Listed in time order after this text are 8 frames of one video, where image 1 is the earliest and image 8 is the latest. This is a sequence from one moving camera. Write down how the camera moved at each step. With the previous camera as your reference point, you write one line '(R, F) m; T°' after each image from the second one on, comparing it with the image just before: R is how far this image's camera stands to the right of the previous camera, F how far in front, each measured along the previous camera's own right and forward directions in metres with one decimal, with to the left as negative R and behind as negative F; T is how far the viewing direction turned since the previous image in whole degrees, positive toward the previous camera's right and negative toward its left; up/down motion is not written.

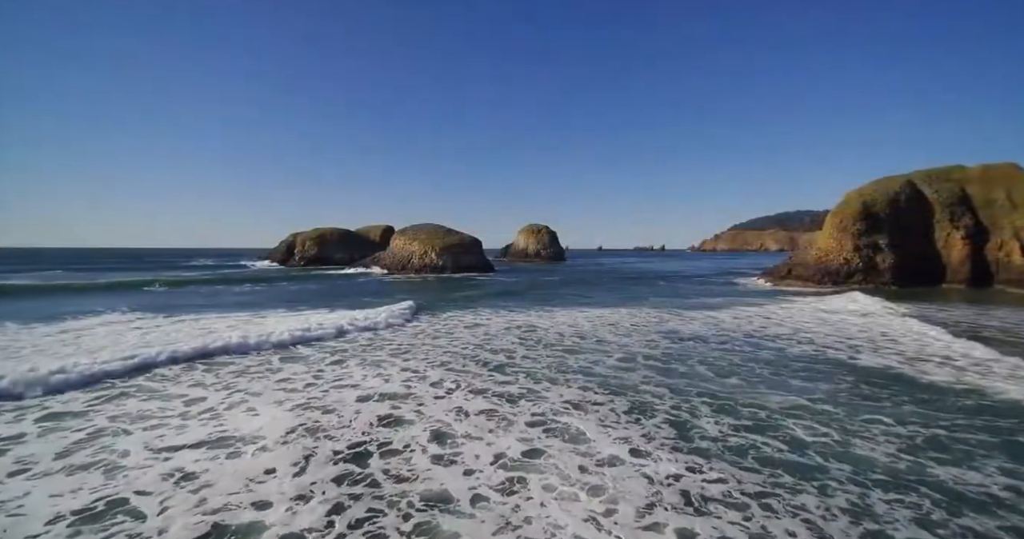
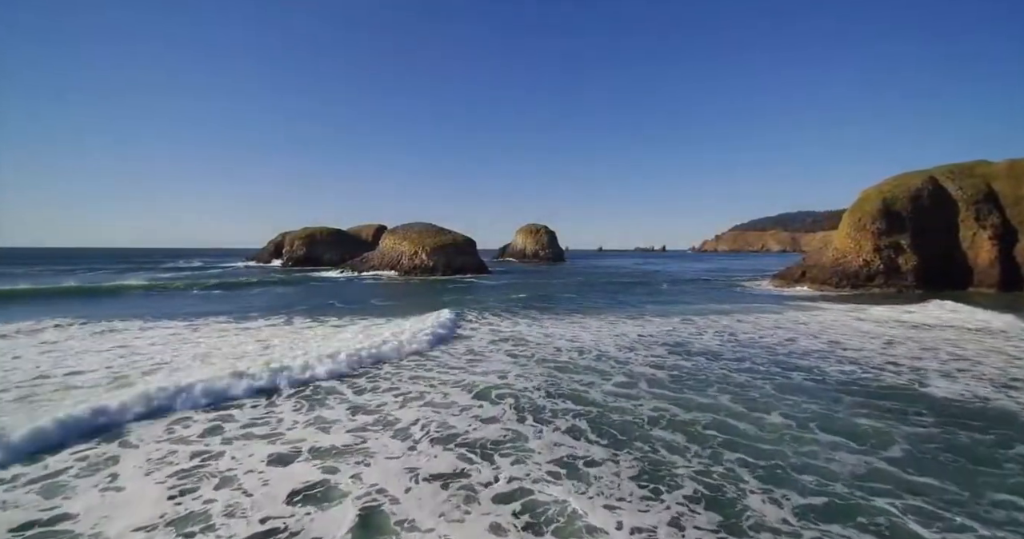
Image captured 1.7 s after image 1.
(+0.3, +2.5) m; 0°
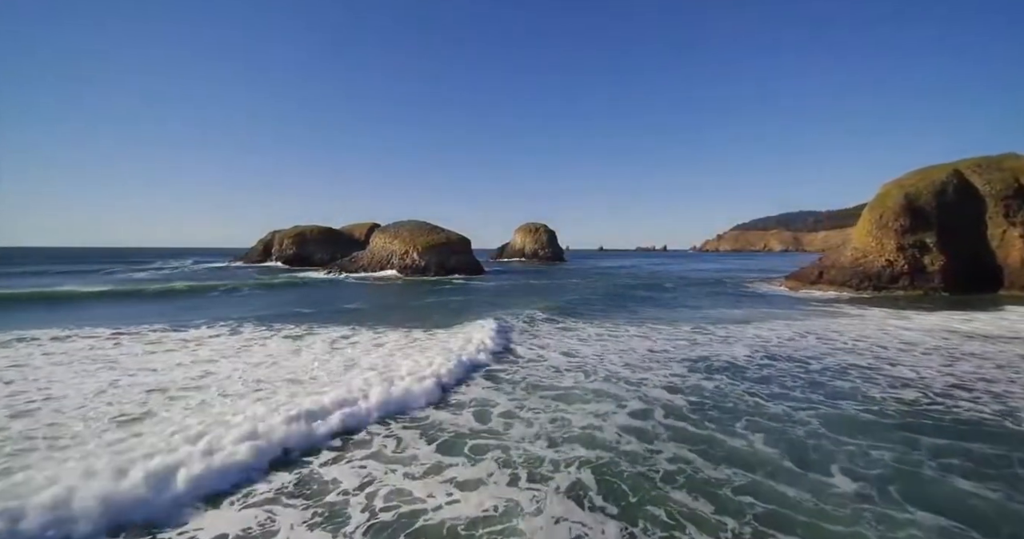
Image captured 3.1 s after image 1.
(+0.3, +2.3) m; 0°
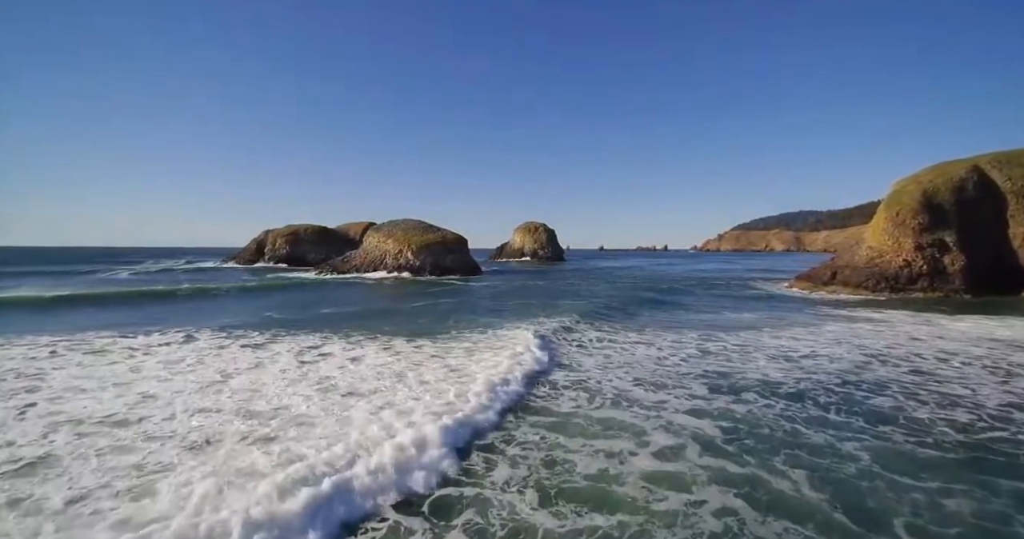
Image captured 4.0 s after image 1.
(+0.2, +1.5) m; 0°
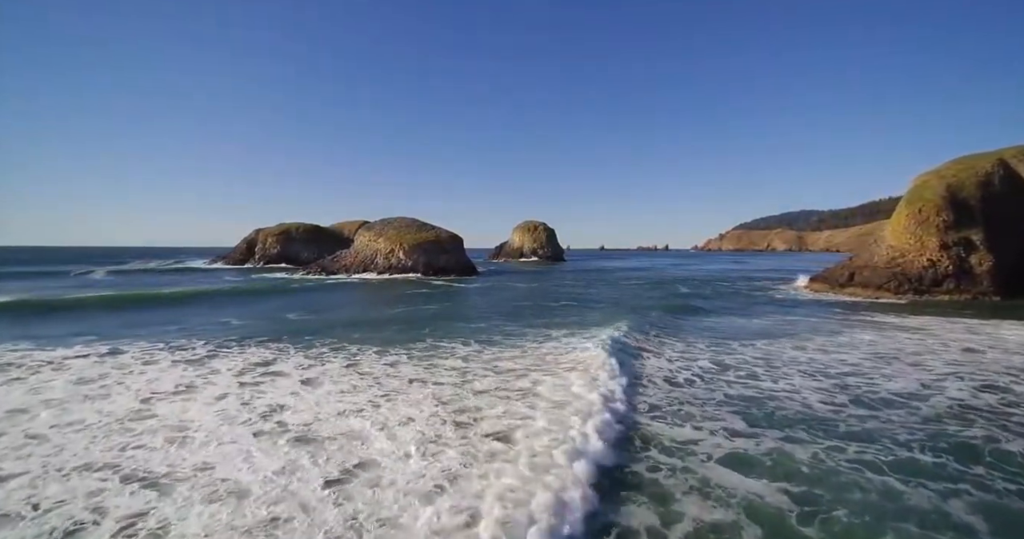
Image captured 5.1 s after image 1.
(+0.2, +1.9) m; 0°
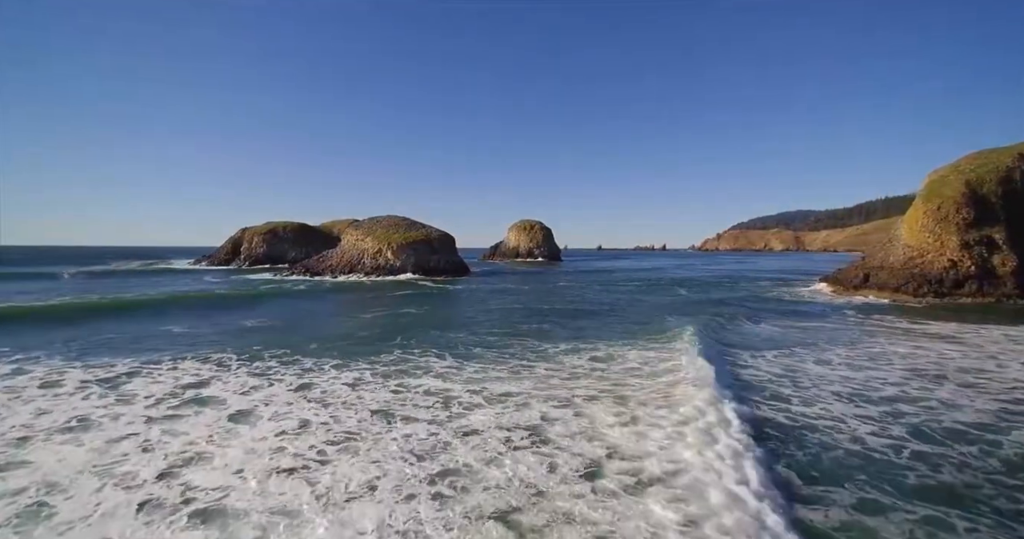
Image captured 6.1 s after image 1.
(+0.2, +1.7) m; 0°
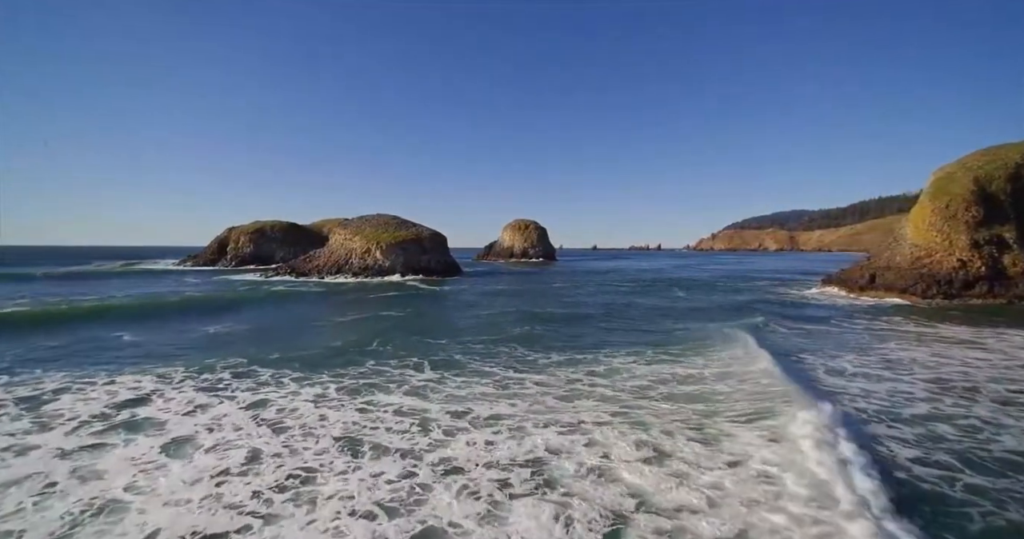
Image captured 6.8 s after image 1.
(+0.1, +1.1) m; +1°
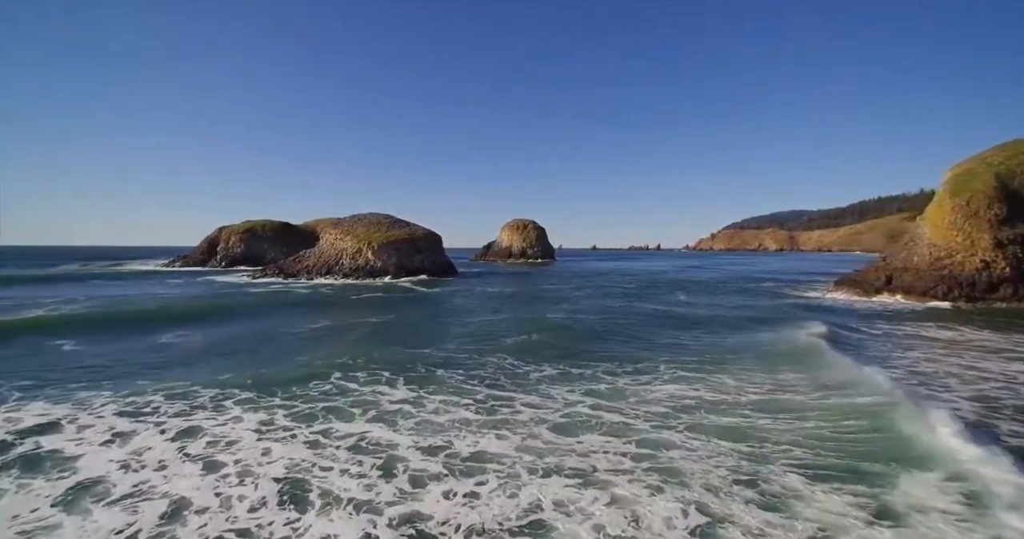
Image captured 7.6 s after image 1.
(+0.1, +1.3) m; 0°
